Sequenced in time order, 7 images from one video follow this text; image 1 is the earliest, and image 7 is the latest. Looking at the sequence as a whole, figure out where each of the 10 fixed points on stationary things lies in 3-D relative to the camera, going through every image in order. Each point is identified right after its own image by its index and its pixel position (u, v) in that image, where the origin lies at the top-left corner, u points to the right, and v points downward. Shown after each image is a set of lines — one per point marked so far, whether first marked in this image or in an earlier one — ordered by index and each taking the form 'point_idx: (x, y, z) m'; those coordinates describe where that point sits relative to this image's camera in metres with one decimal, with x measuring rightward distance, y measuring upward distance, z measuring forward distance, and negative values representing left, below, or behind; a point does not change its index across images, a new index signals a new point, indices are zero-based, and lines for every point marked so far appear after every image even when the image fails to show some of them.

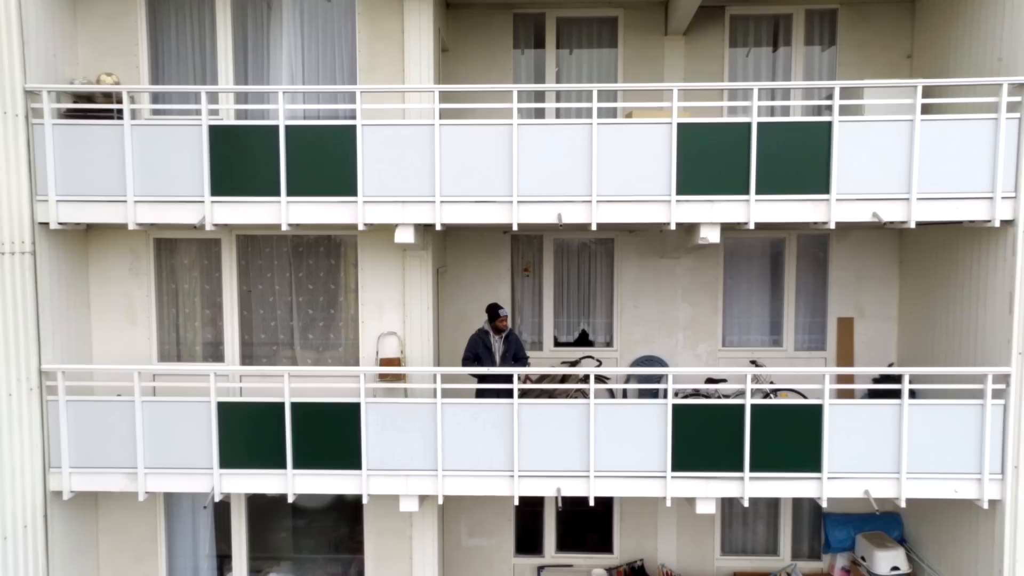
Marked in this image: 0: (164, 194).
0: (-2.4, +0.7, +5.4) m
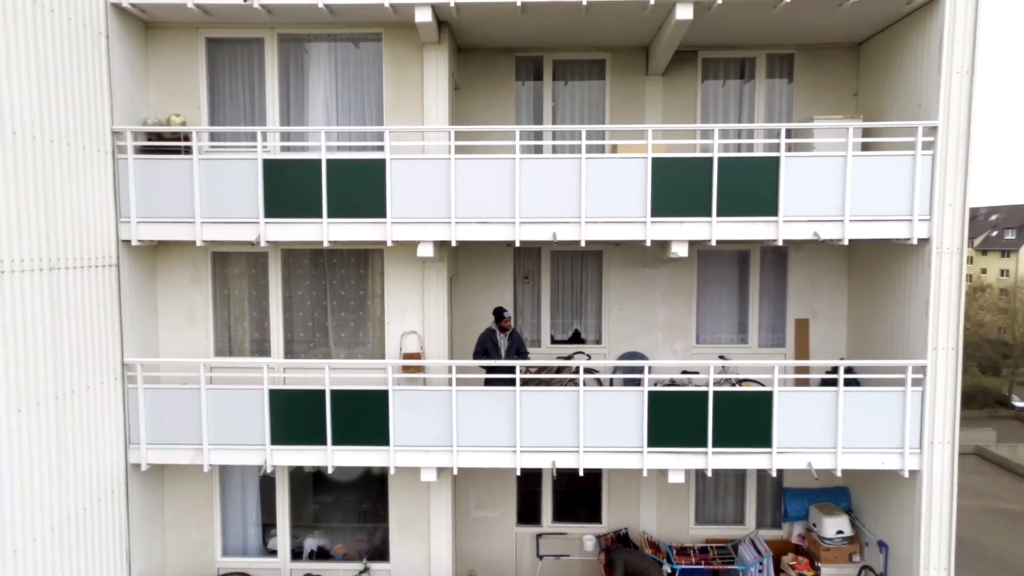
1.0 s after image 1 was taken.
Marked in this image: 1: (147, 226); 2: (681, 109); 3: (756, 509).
0: (-2.4, +0.6, +6.5) m
1: (-3.1, +0.5, +6.5) m
2: (+1.7, +1.8, +7.8) m
3: (+2.5, -2.3, +7.9) m
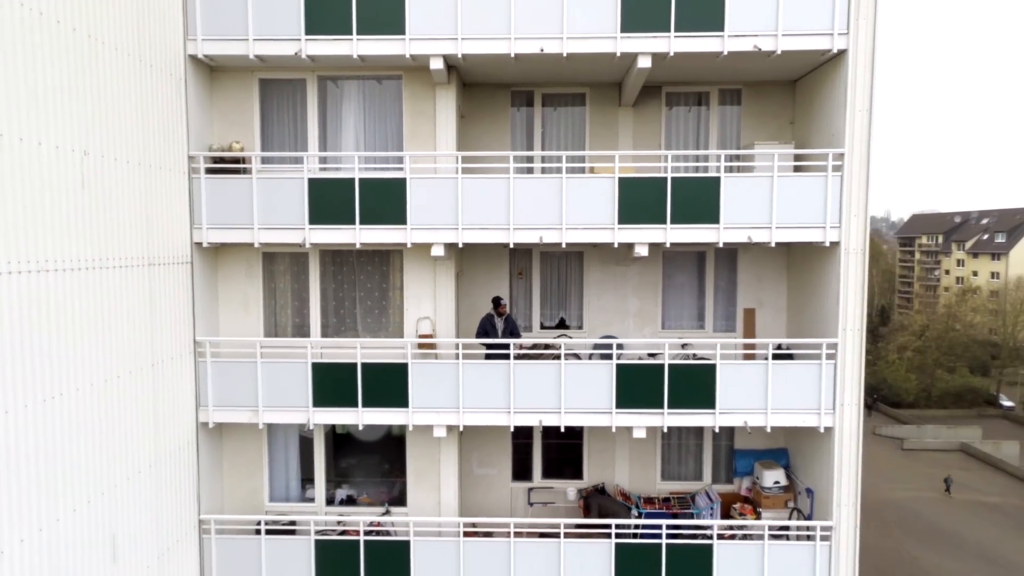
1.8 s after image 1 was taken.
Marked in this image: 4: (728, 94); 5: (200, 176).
0: (-2.5, +0.7, +8.1) m
1: (-3.1, +0.6, +8.1) m
2: (+1.7, +1.9, +9.4) m
3: (+2.5, -2.2, +9.5) m
4: (+2.6, +2.3, +9.3) m
5: (-3.2, +1.2, +8.0) m
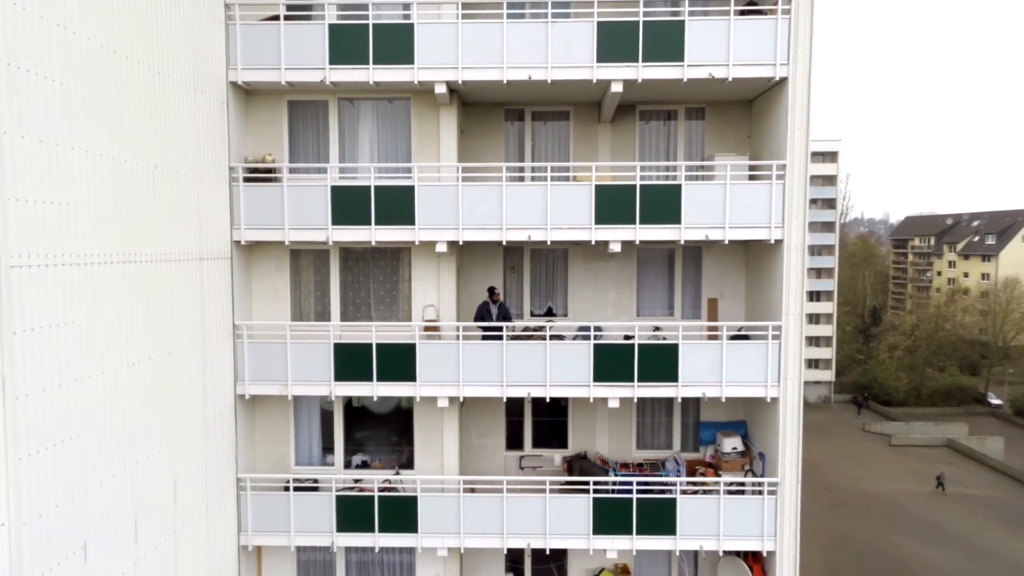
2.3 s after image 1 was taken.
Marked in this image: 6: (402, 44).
0: (-2.5, +0.8, +9.4) m
1: (-3.2, +0.7, +9.5) m
2: (+1.6, +2.0, +10.8) m
3: (+2.4, -2.1, +10.9) m
4: (+2.5, +2.5, +10.7) m
5: (-3.3, +1.3, +9.4) m
6: (-1.3, +2.9, +9.2) m
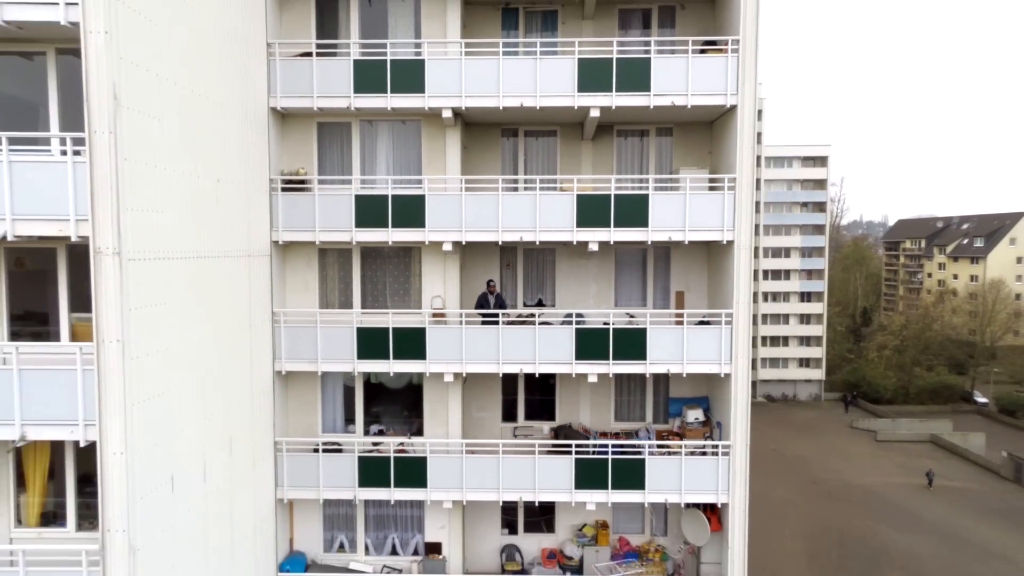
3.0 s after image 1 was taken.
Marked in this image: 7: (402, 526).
0: (-2.6, +0.9, +11.2) m
1: (-3.3, +0.8, +11.3) m
2: (+1.5, +2.1, +12.5) m
3: (+2.3, -2.0, +12.7) m
4: (+2.5, +2.5, +12.5) m
5: (-3.4, +1.4, +11.2) m
6: (-1.4, +3.0, +11.0) m
7: (-1.7, -3.8, +12.3) m
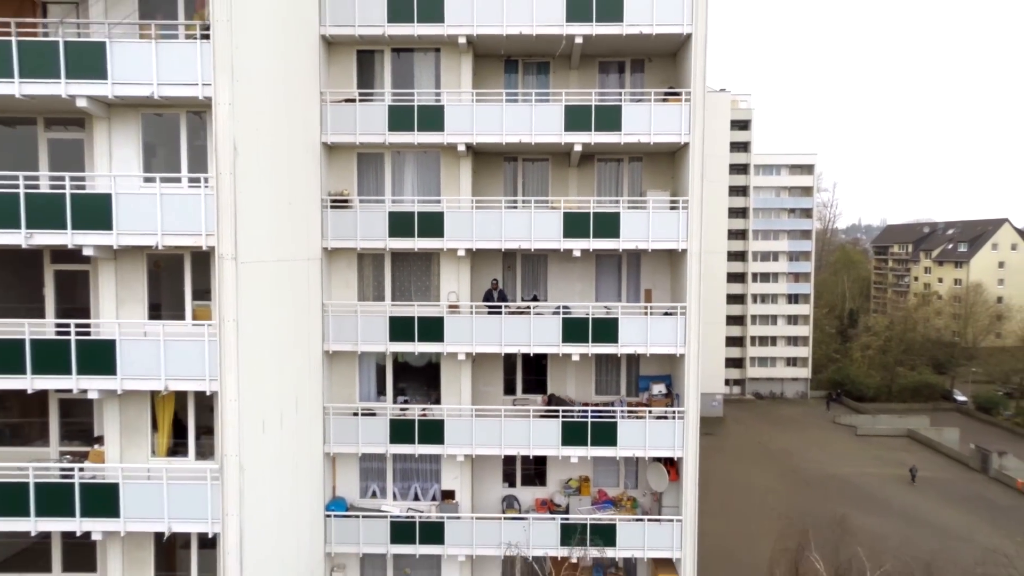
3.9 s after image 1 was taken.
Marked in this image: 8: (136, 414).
0: (-2.6, +0.9, +14.2) m
1: (-3.3, +0.9, +14.2) m
2: (+1.5, +2.1, +15.5) m
3: (+2.3, -2.0, +15.6) m
4: (+2.5, +2.6, +15.5) m
5: (-3.4, +1.4, +14.2) m
6: (-1.4, +3.1, +14.0) m
7: (-1.8, -3.7, +15.2) m
8: (-5.4, -1.8, +11.1) m
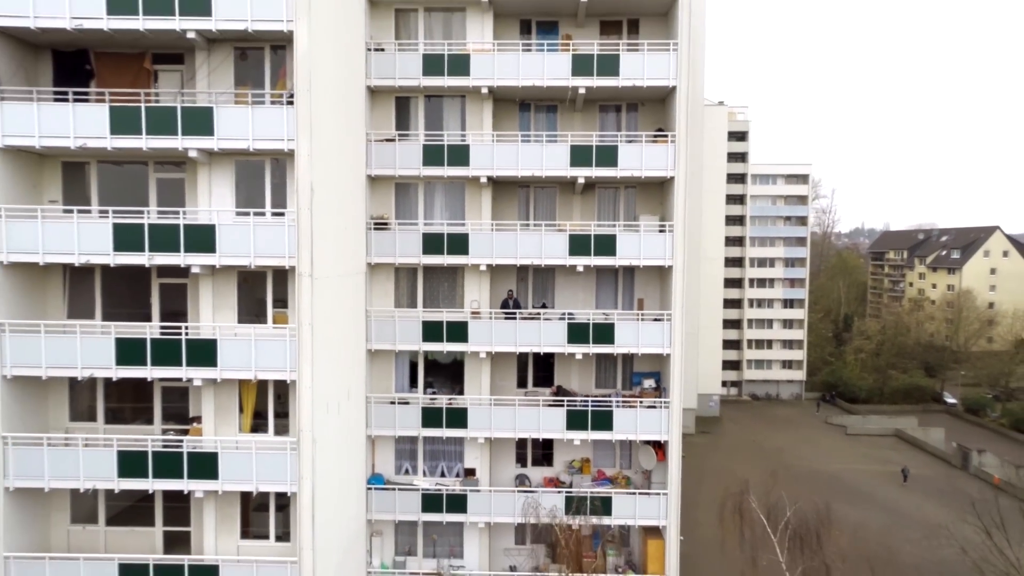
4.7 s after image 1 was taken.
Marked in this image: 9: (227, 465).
0: (-2.3, +0.7, +16.9) m
1: (-3.0, +0.7, +16.9) m
2: (+1.8, +1.9, +18.2) m
3: (+2.6, -2.2, +18.3) m
4: (+2.8, +2.4, +18.2) m
5: (-3.1, +1.2, +16.9) m
6: (-1.1, +2.9, +16.7) m
7: (-1.5, -3.9, +17.9) m
8: (-5.1, -2.0, +13.8) m
9: (-4.8, -3.0, +13.0) m
